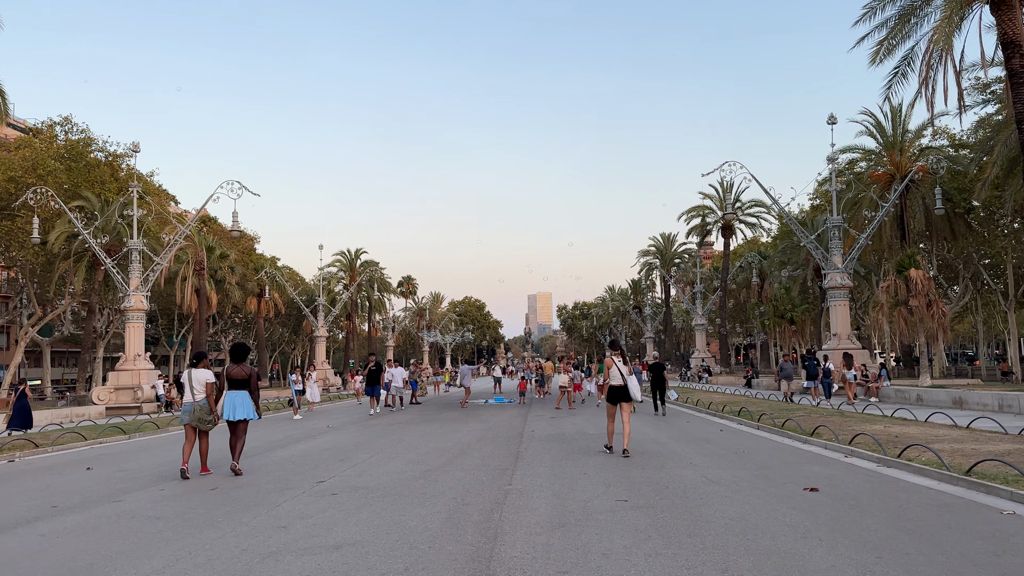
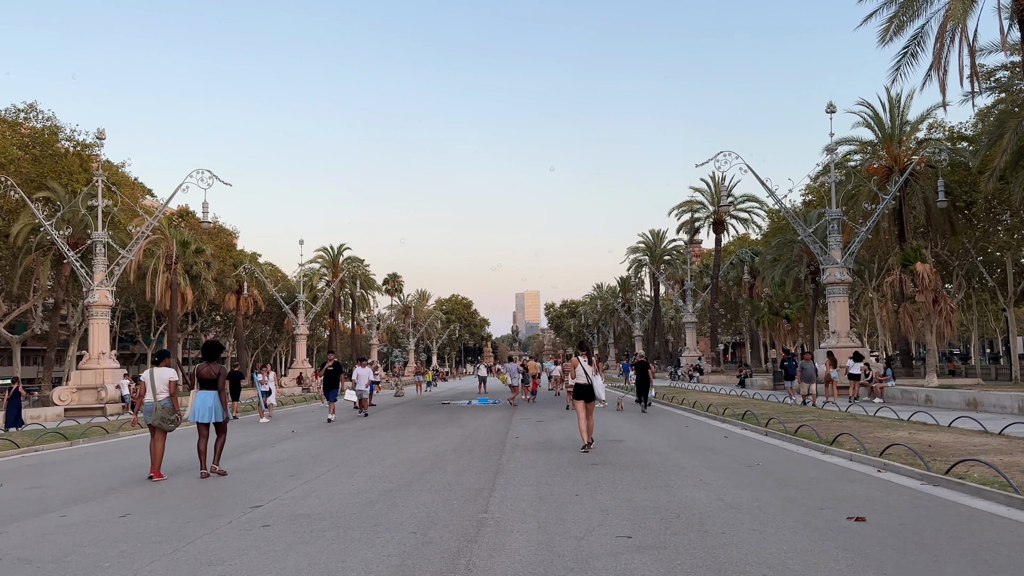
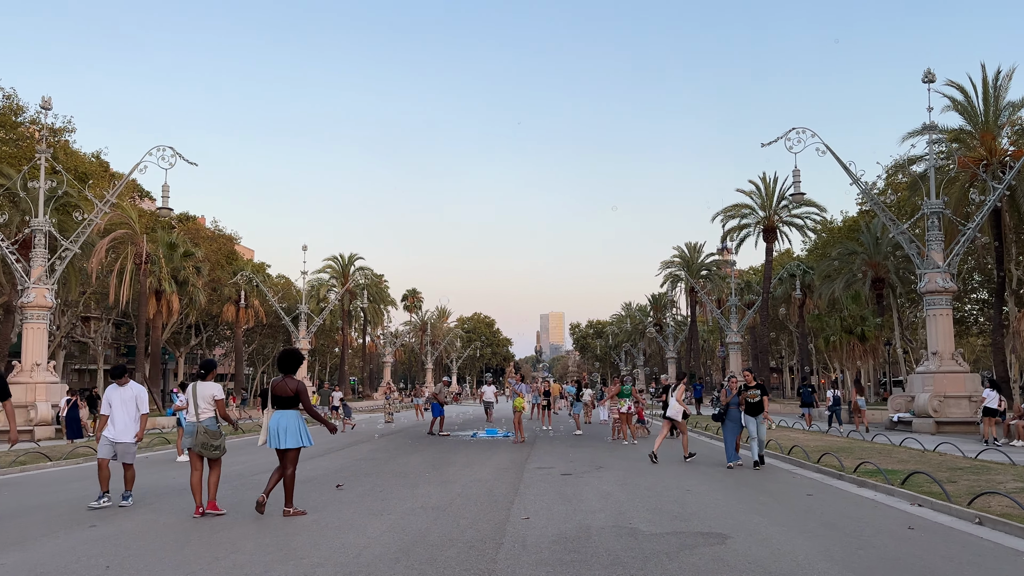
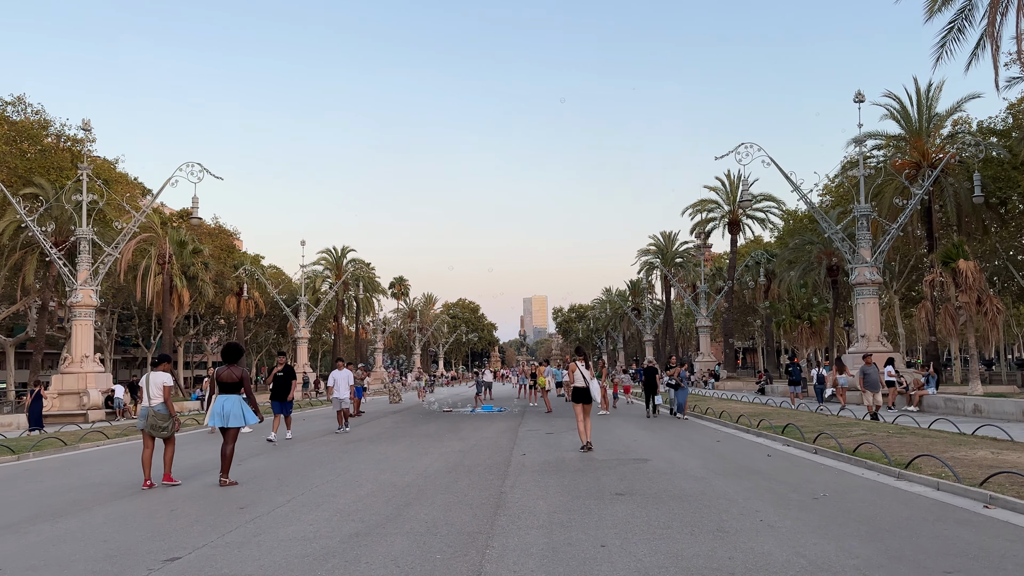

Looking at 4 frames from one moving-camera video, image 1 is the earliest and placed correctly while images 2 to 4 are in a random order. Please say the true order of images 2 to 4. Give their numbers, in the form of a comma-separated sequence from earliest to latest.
2, 4, 3
